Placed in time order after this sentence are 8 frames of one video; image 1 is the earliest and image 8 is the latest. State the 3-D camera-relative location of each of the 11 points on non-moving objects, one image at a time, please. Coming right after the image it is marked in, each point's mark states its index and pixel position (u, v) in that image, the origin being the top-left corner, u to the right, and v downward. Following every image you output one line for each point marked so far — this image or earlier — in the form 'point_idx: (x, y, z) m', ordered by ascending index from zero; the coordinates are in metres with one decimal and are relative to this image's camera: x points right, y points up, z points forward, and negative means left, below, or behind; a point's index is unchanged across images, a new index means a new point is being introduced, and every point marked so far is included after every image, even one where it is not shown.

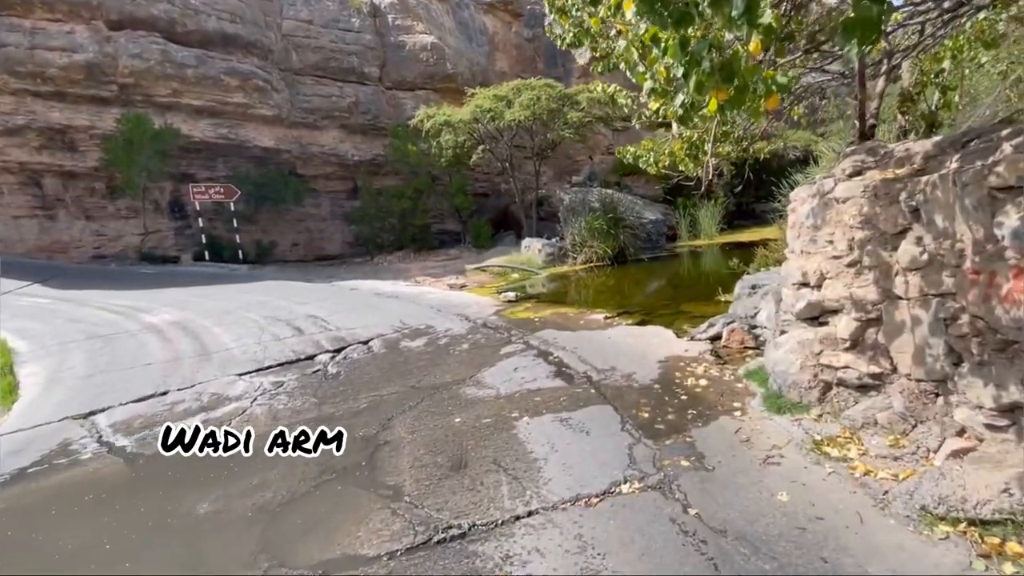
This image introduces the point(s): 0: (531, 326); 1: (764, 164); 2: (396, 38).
0: (+0.2, -0.5, +6.4) m
1: (+9.3, +4.6, +18.0) m
2: (-4.6, +9.8, +19.1) m
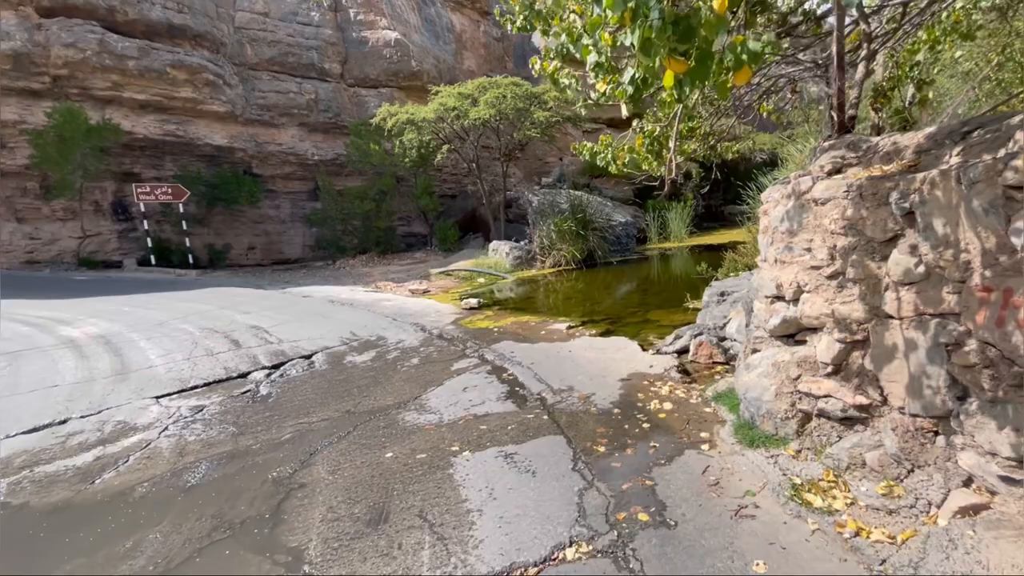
0: (-0.3, -0.6, +6.0) m
1: (+8.1, +4.5, +18.0) m
2: (-5.9, +9.6, +18.4) m
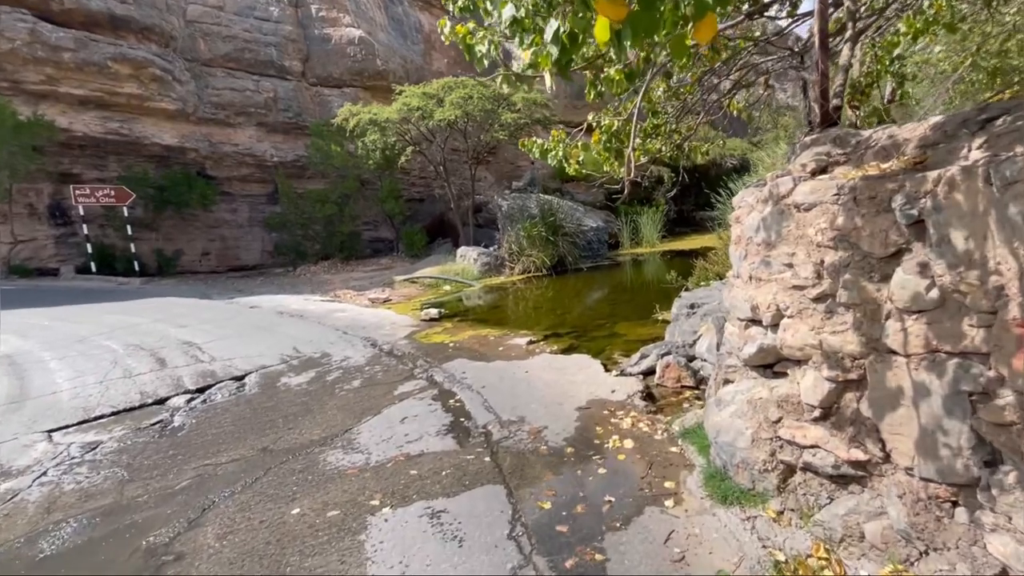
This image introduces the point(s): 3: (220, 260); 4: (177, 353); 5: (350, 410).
0: (-0.8, -0.7, +5.4) m
1: (+7.0, +4.3, +17.9) m
2: (-7.0, +9.3, +17.7) m
3: (-9.3, +0.9, +15.5) m
4: (-4.3, -0.8, +6.3) m
5: (-1.4, -1.0, +4.0) m
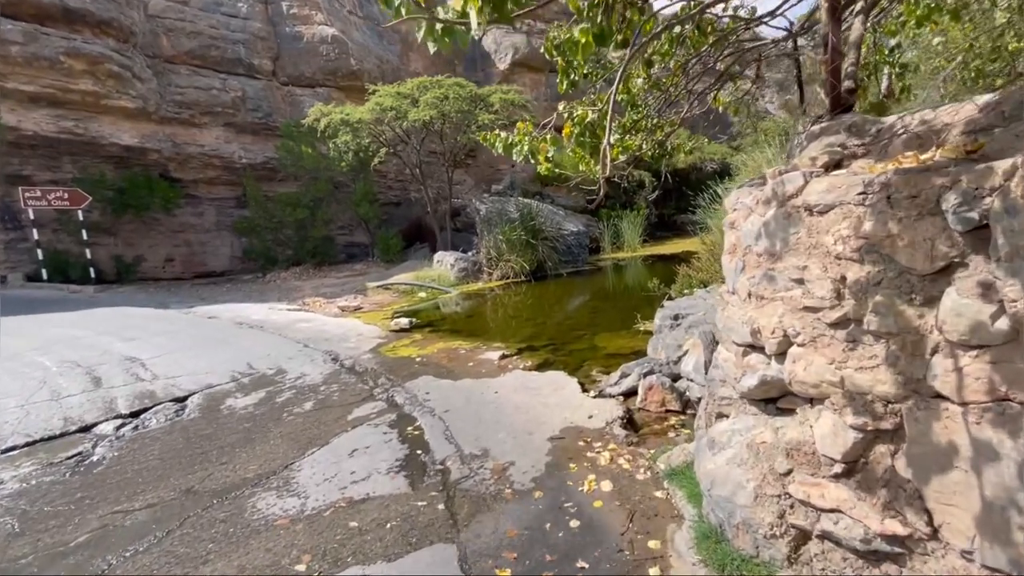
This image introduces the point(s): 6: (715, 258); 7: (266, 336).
0: (-1.1, -0.9, +5.0) m
1: (+6.2, +4.1, +17.8) m
2: (-7.7, +9.1, +17.1) m
3: (-9.9, +0.7, +14.8) m
4: (-4.6, -1.0, +5.7) m
5: (-1.6, -1.1, +3.6) m
6: (+2.7, +0.4, +6.4) m
7: (-3.6, -0.7, +7.1) m
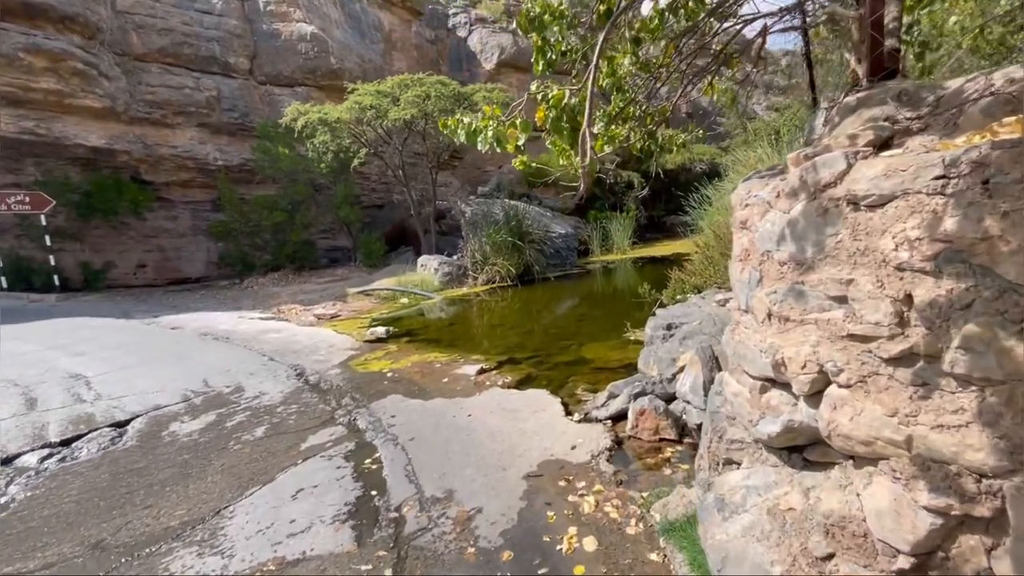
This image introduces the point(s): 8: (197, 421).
0: (-1.3, -0.9, +4.5) m
1: (+5.8, +4.0, +17.5) m
2: (-8.3, +8.9, +16.6) m
3: (-10.3, +0.5, +14.2) m
4: (-4.8, -1.1, +5.2) m
5: (-1.8, -1.2, +3.1) m
6: (+2.4, +0.3, +6.0) m
7: (-3.8, -0.8, +6.6) m
8: (-2.7, -1.2, +4.2) m
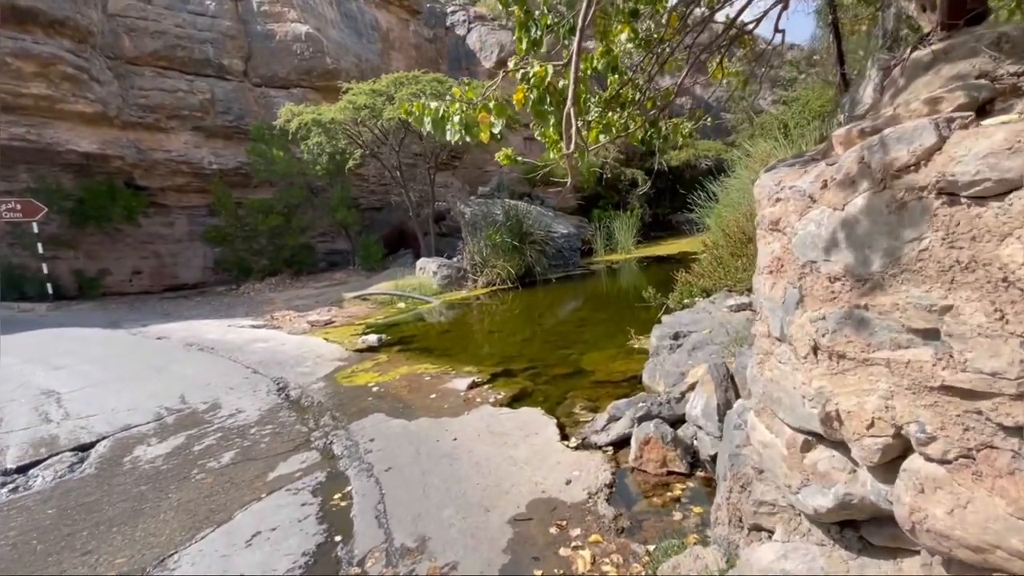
0: (-1.3, -1.0, +4.2) m
1: (+5.8, +4.0, +17.1) m
2: (-8.3, +8.7, +16.3) m
3: (-10.3, +0.3, +13.9) m
4: (-4.9, -1.2, +4.9) m
5: (-1.8, -1.3, +2.8) m
6: (+2.4, +0.3, +5.6) m
7: (-3.9, -0.9, +6.3) m
8: (-2.8, -1.2, +3.9) m
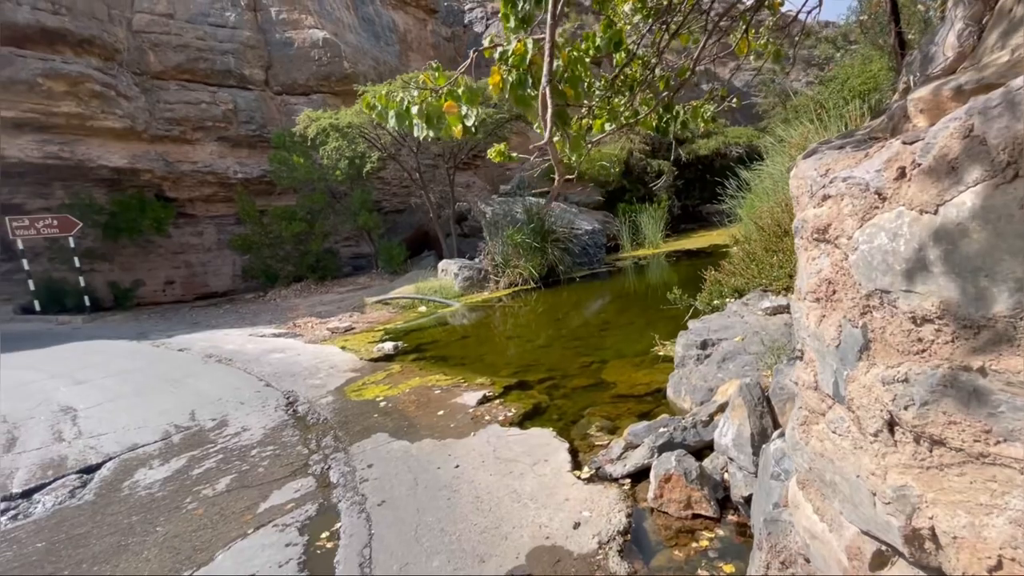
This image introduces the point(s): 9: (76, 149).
0: (-1.2, -1.1, +4.0) m
1: (+6.5, +4.2, +16.4) m
2: (-7.7, +8.5, +16.4) m
3: (-9.6, 0.0, +14.2) m
4: (-4.7, -1.4, +4.9) m
5: (-1.8, -1.4, +2.6) m
6: (+2.5, +0.3, +5.2) m
7: (-3.6, -1.1, +6.2) m
8: (-2.7, -1.4, +3.8) m
9: (-11.1, +3.5, +12.4) m
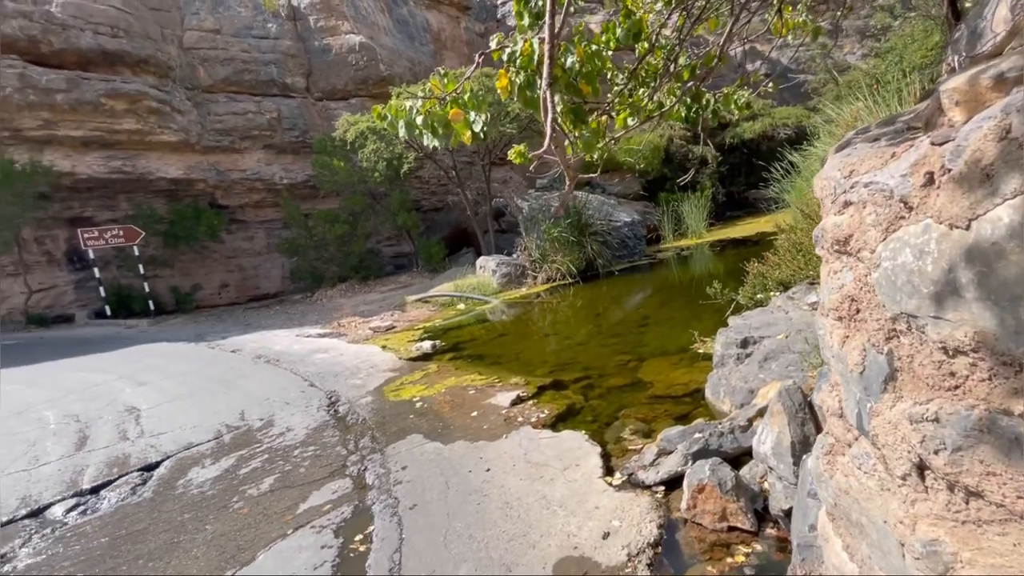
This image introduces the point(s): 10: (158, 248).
0: (-0.9, -1.1, +4.0) m
1: (+7.7, +4.5, +15.6) m
2: (-6.6, +8.5, +16.9) m
3: (-8.4, -0.1, +14.9) m
4: (-4.3, -1.5, +5.2) m
5: (-1.6, -1.5, +2.7) m
6: (+2.9, +0.4, +4.9) m
7: (-3.1, -1.1, +6.5) m
8: (-2.4, -1.4, +3.9) m
9: (-10.2, +3.4, +13.2) m
10: (-9.7, +1.1, +13.3) m
